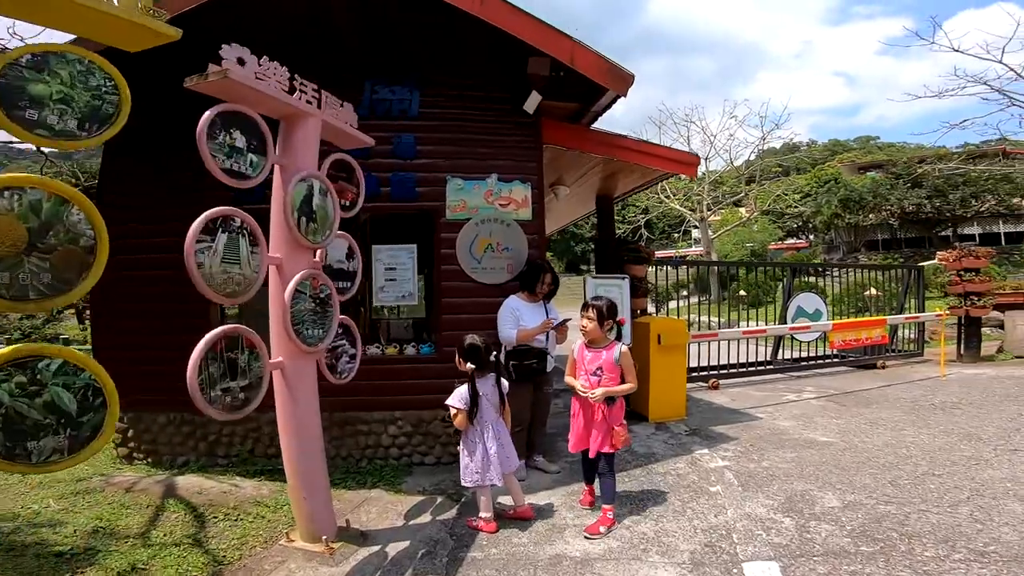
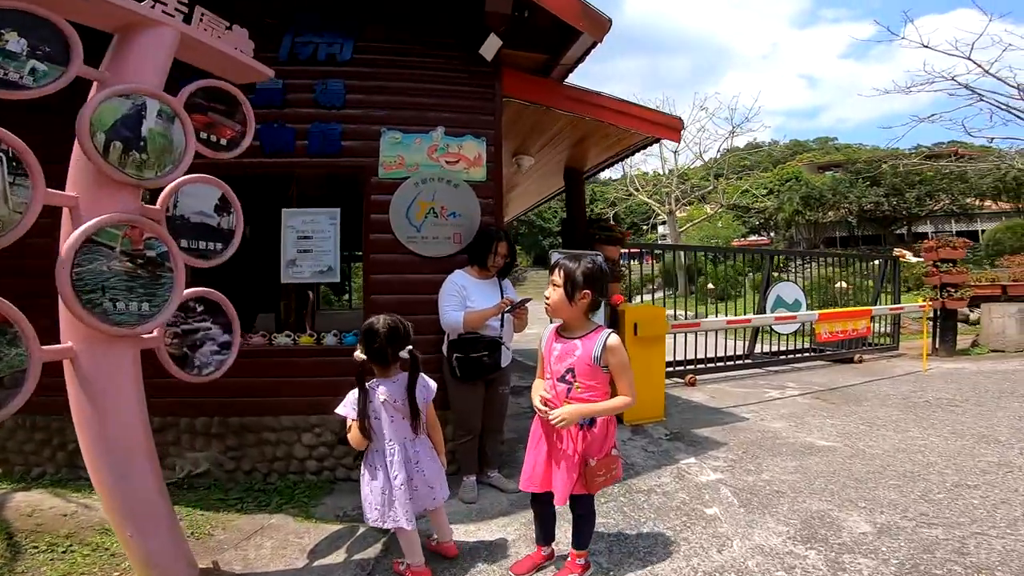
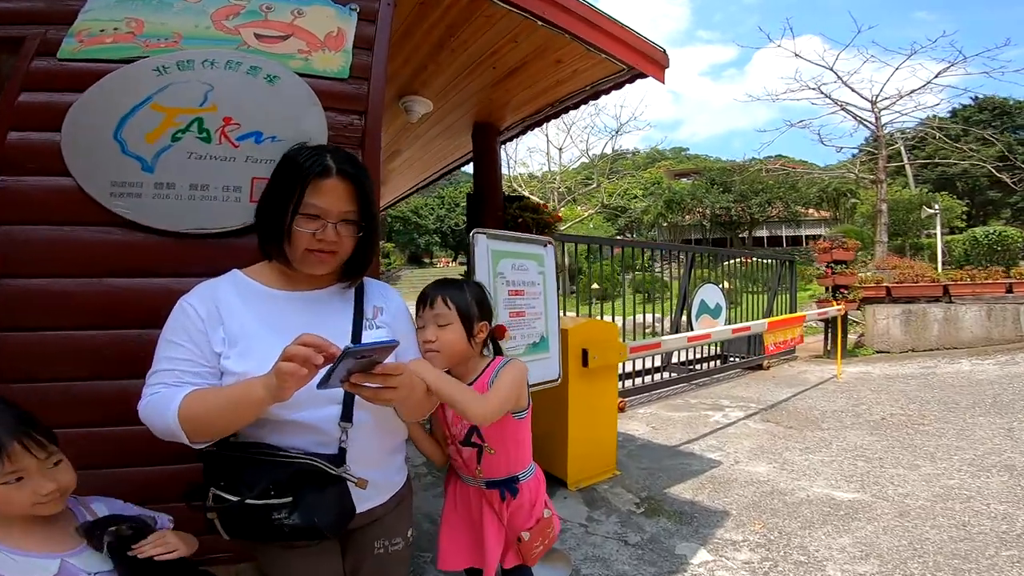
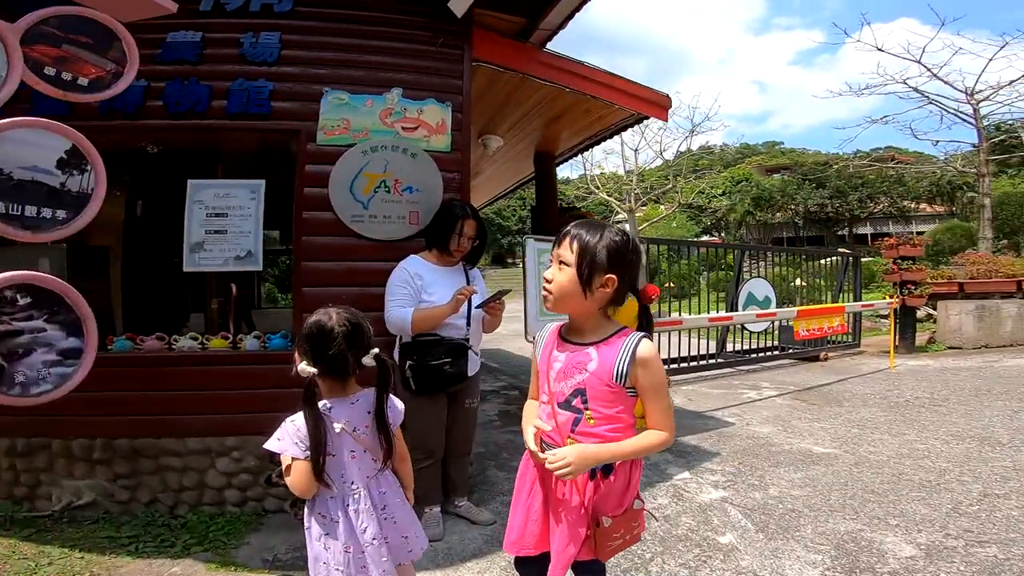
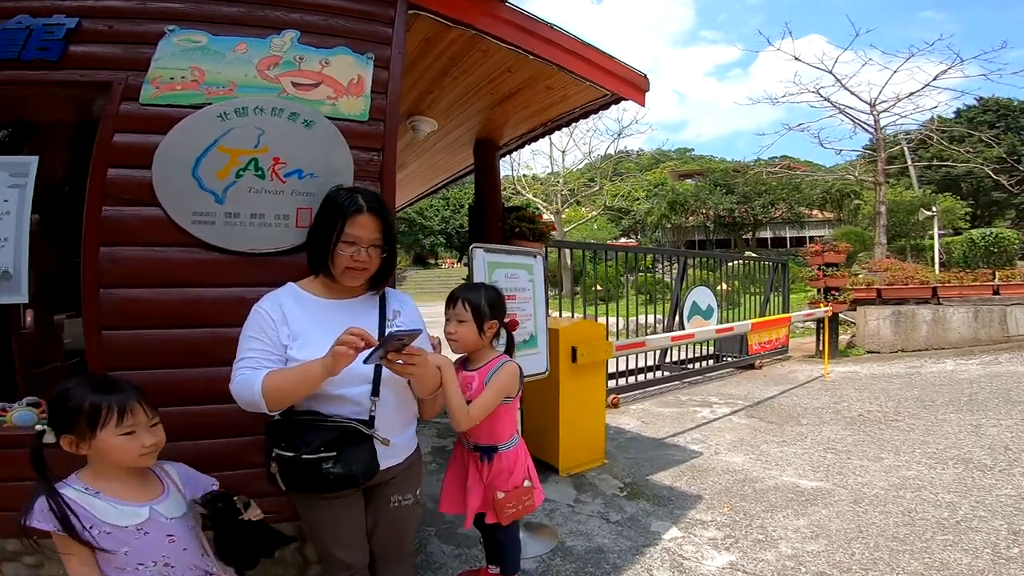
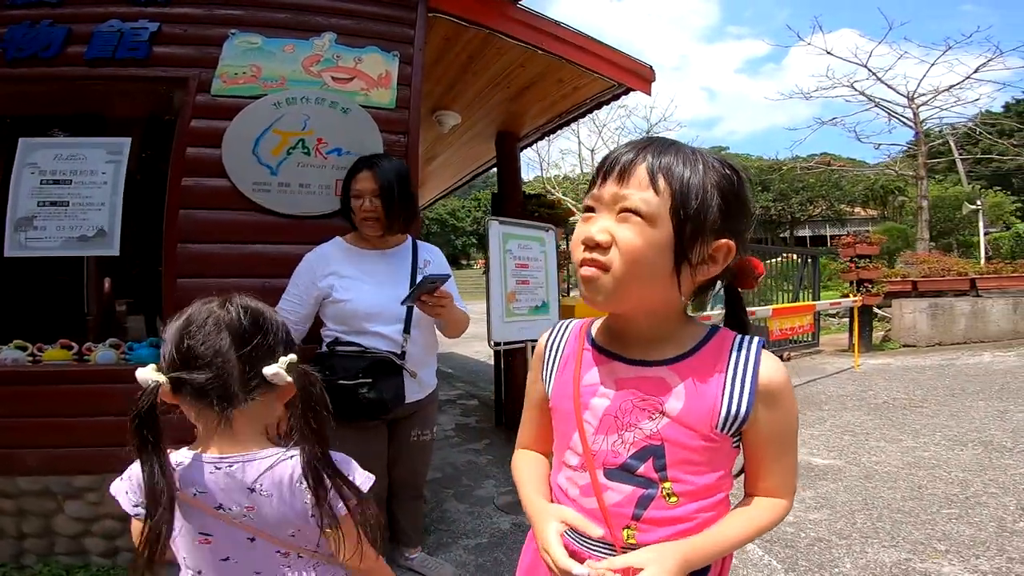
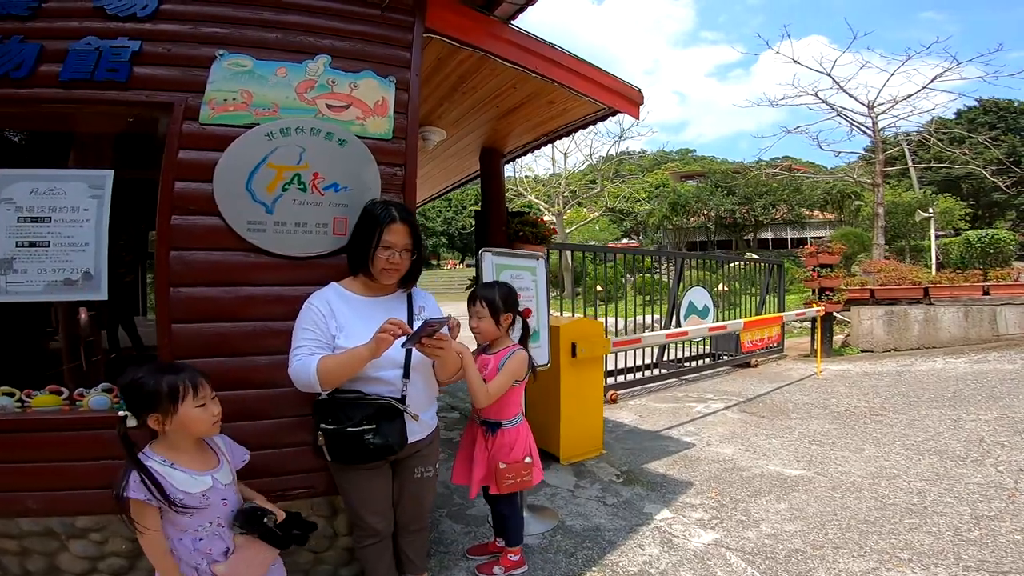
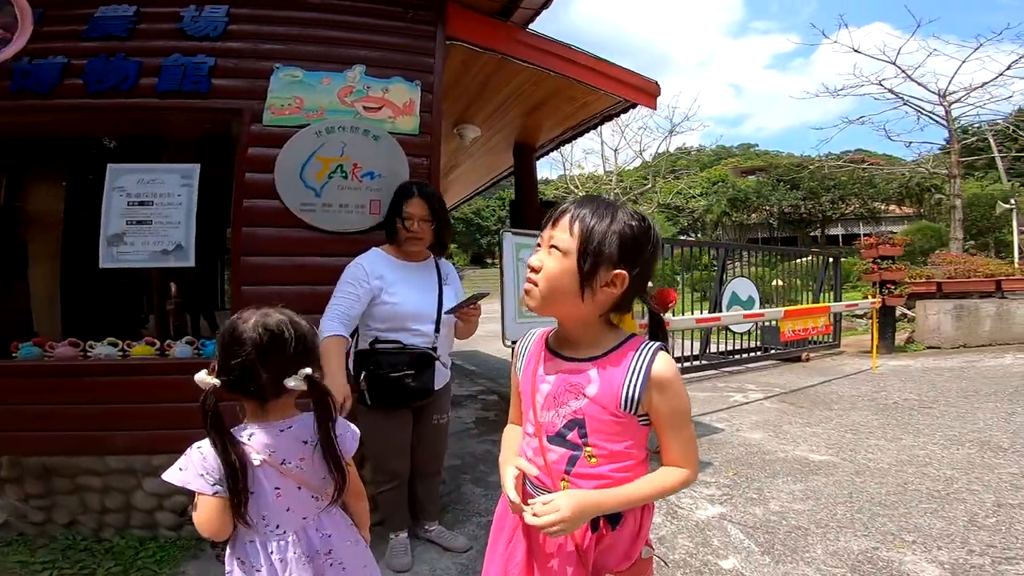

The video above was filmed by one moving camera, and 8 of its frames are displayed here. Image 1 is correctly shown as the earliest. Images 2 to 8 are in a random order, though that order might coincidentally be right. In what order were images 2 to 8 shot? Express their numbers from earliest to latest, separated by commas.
2, 4, 8, 6, 7, 5, 3
